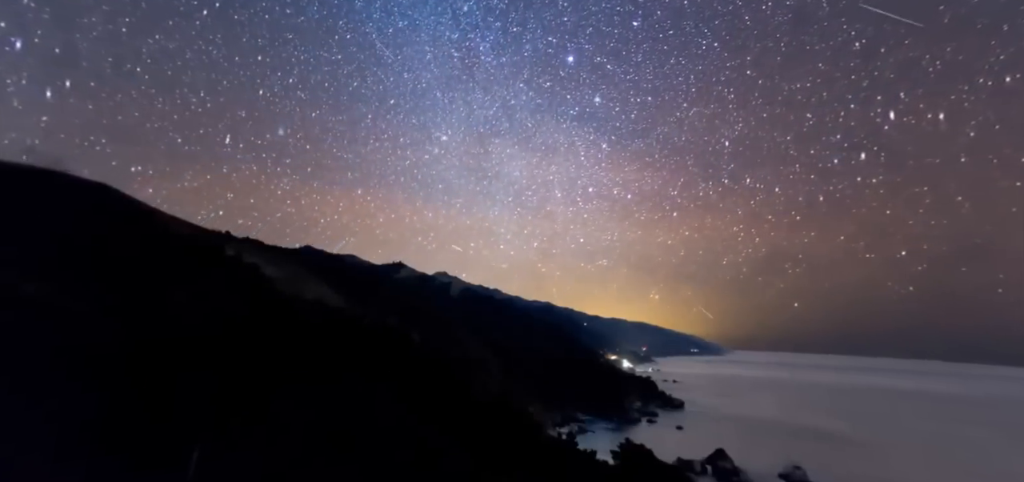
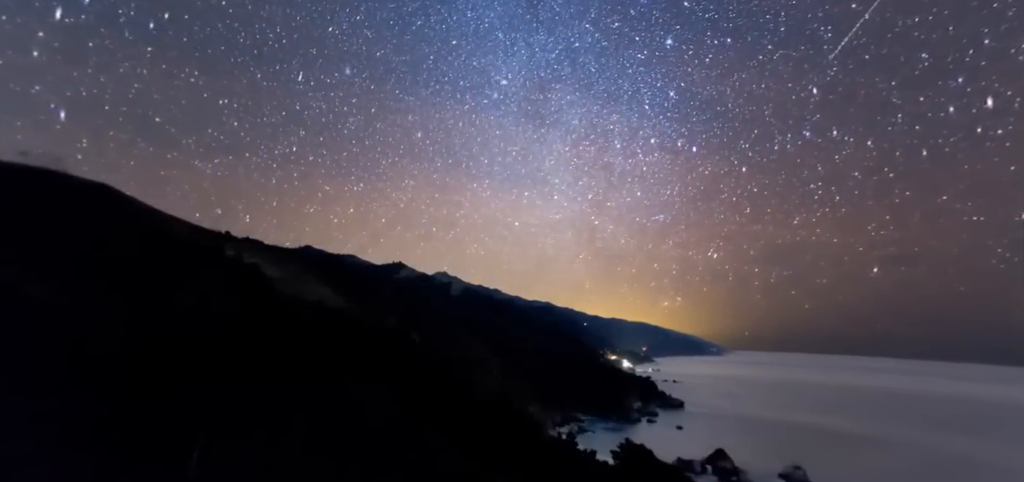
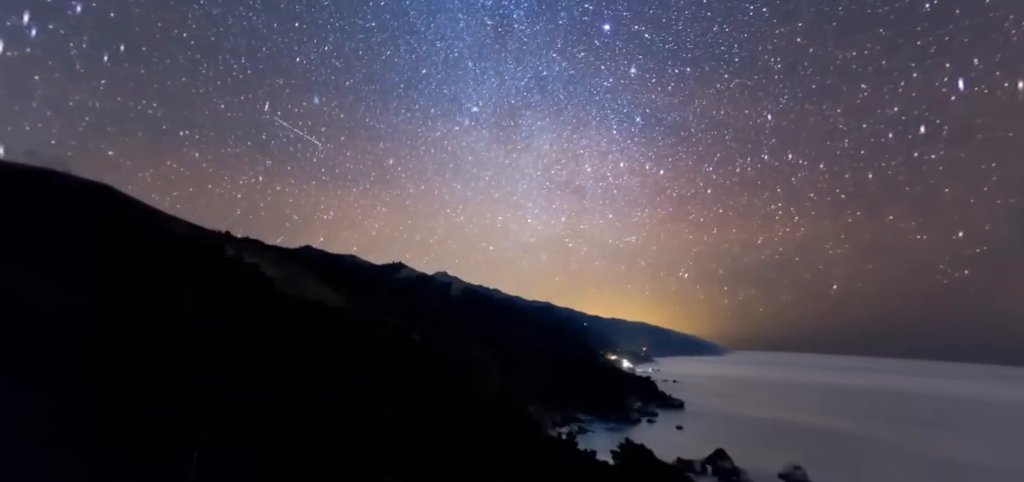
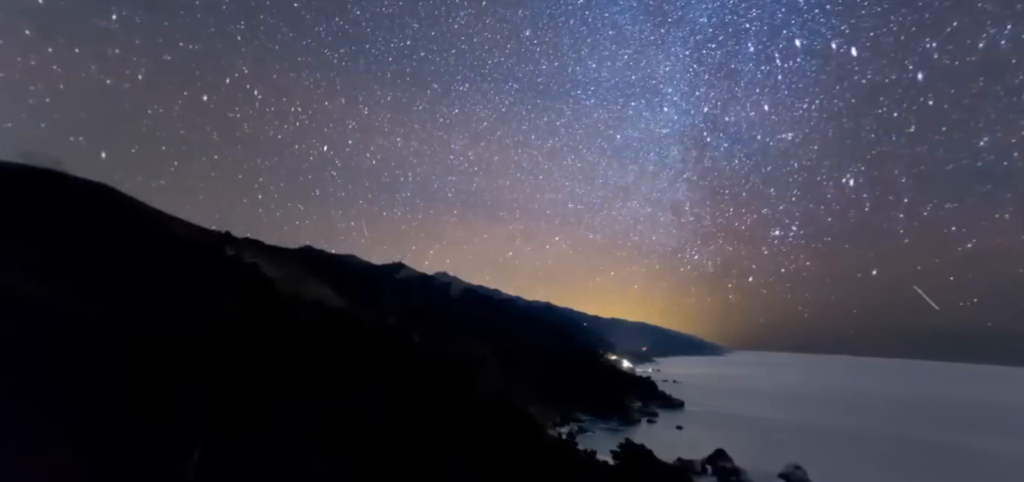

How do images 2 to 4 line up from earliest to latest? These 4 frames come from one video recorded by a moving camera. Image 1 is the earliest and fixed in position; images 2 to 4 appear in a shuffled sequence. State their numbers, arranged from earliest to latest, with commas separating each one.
3, 2, 4
